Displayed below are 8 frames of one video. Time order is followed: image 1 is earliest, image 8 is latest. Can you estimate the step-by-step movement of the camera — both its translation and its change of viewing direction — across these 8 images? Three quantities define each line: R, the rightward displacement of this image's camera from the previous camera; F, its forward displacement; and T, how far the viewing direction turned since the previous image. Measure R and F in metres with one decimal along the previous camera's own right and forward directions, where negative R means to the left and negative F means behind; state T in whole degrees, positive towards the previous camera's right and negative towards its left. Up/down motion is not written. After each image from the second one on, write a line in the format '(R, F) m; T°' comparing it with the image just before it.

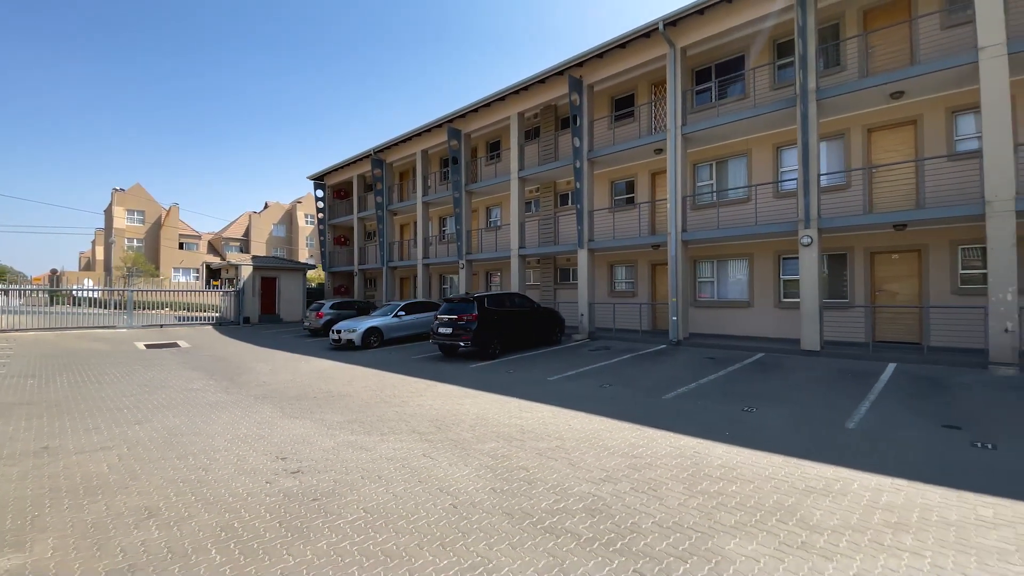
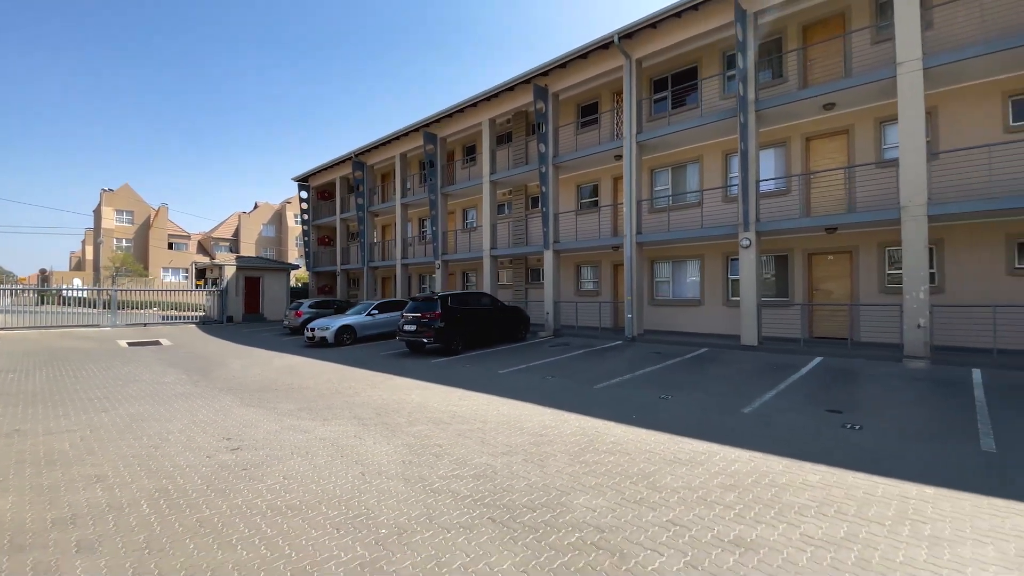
(+0.9, -0.7) m; +1°
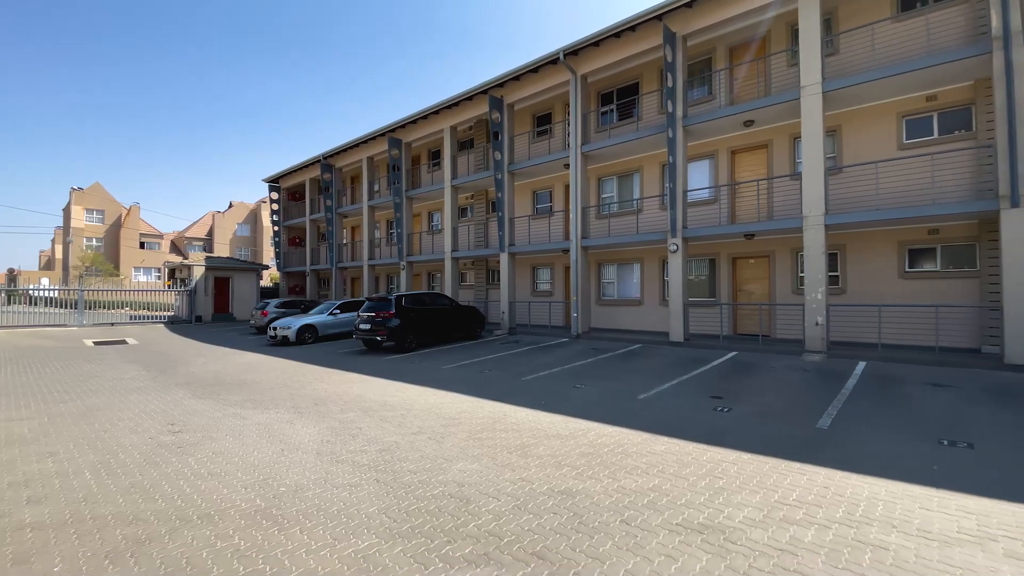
(+1.0, -0.9) m; +2°
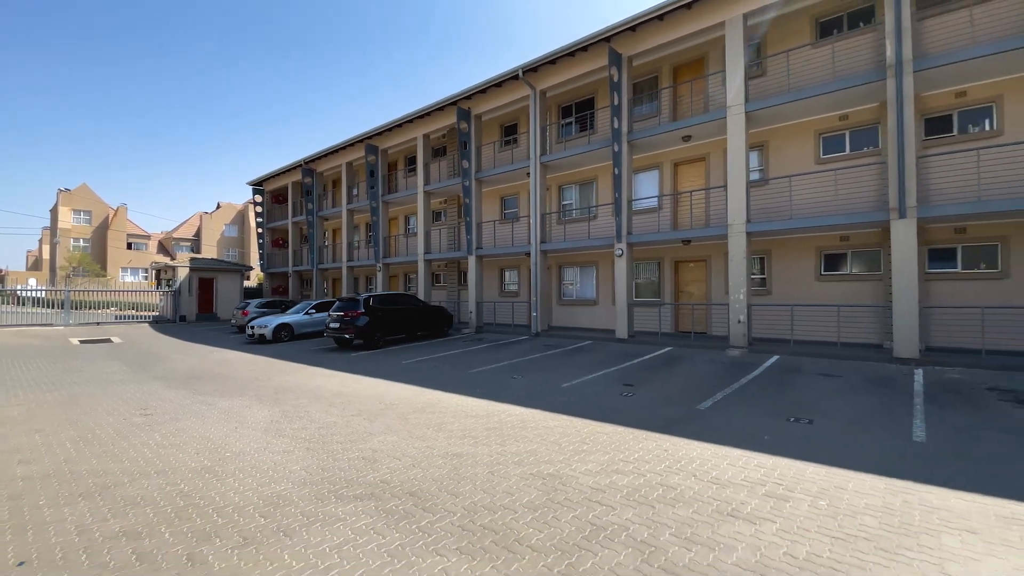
(+1.0, -1.1) m; +1°
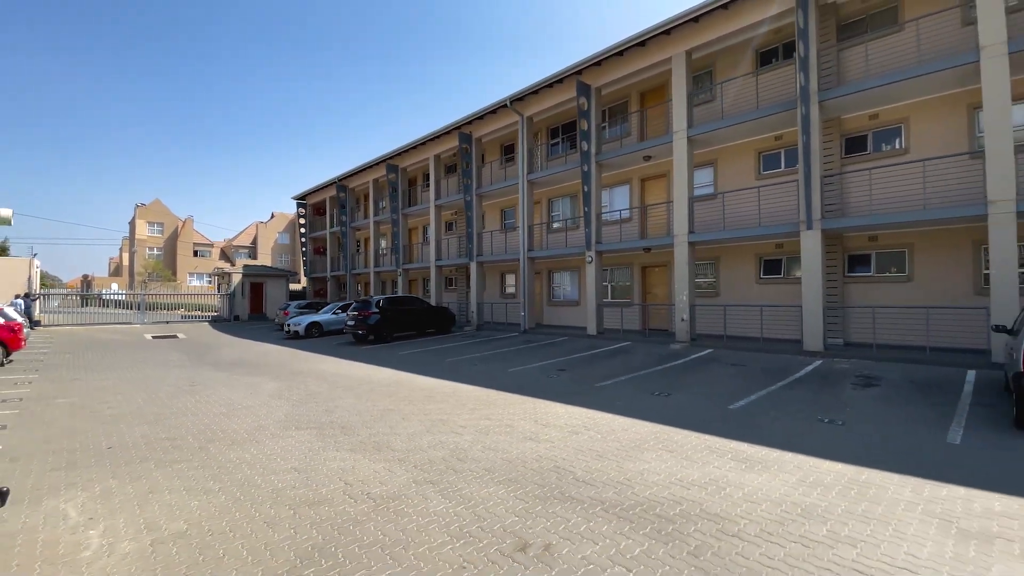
(+2.1, -2.1) m; -5°
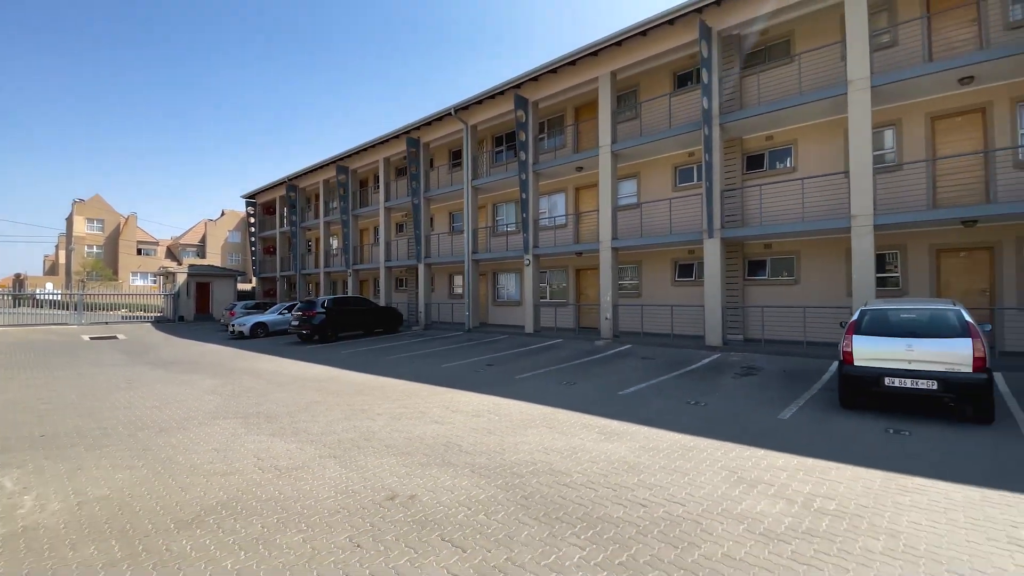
(+0.8, -0.9) m; +4°
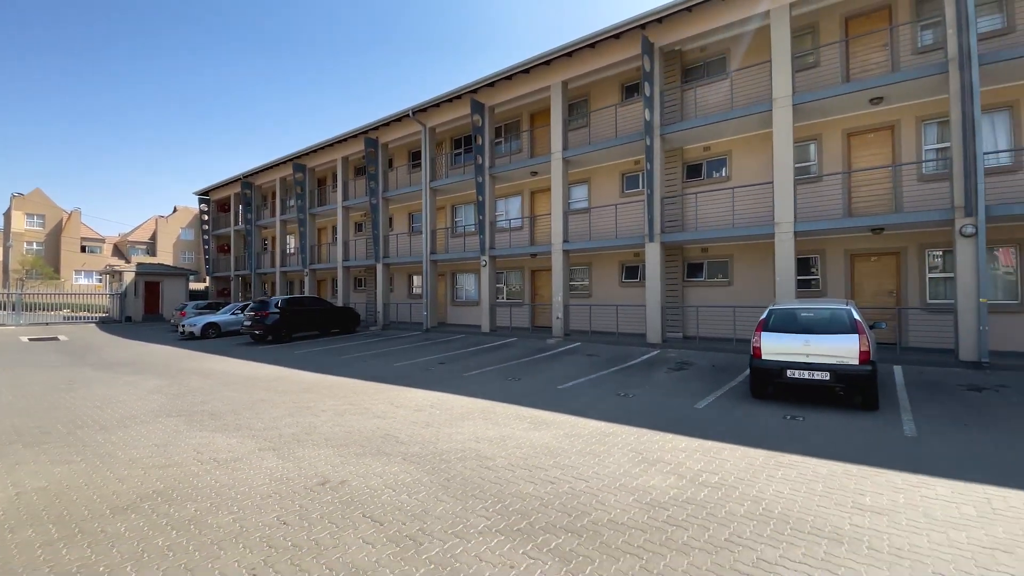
(+0.4, -0.5) m; +4°
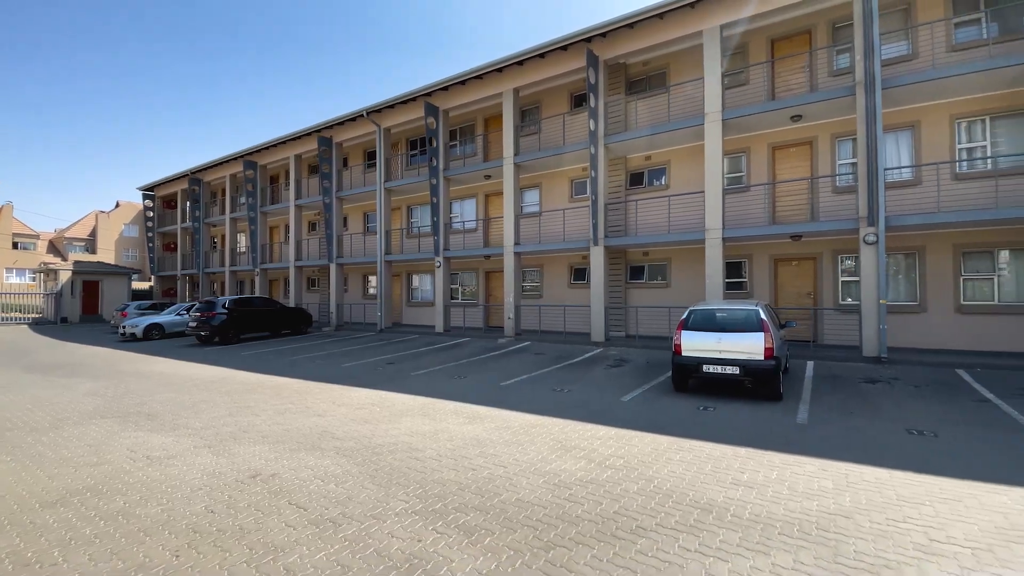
(+0.4, -0.4) m; +4°
